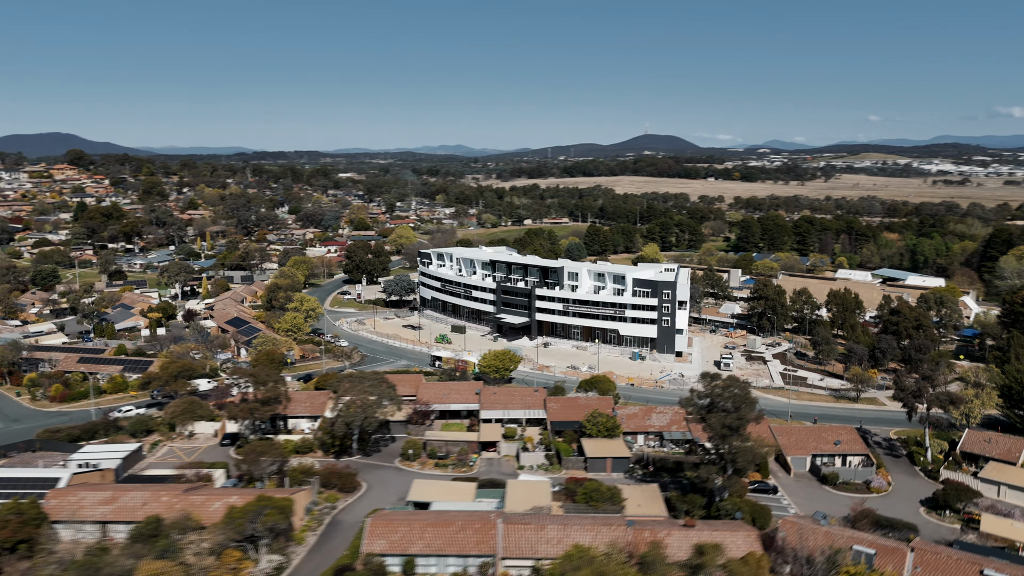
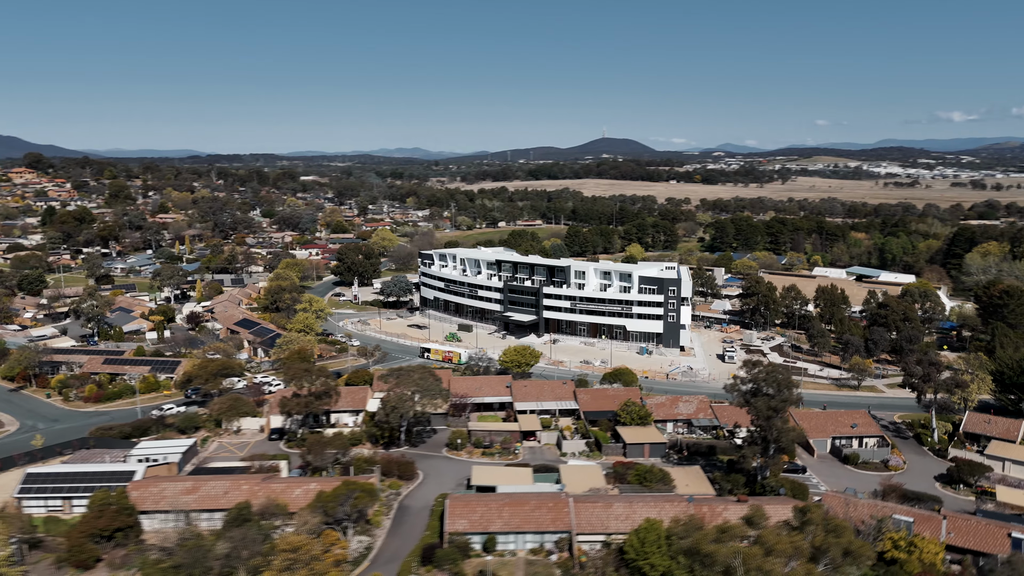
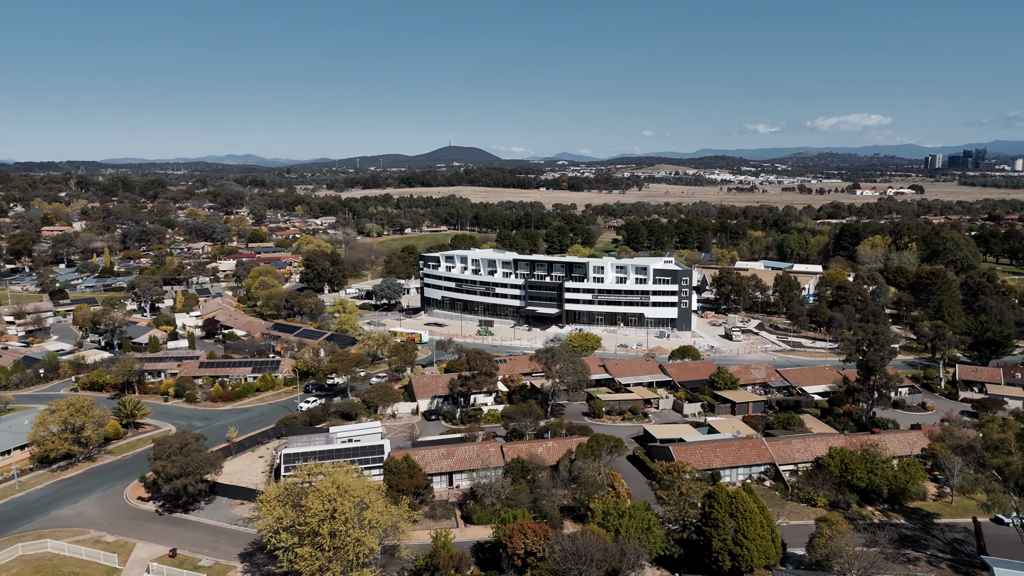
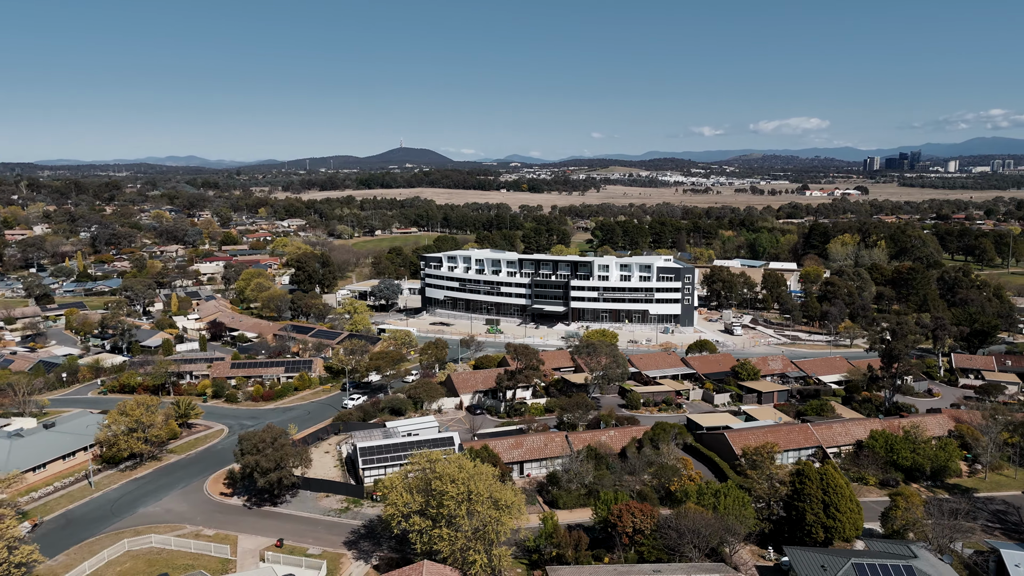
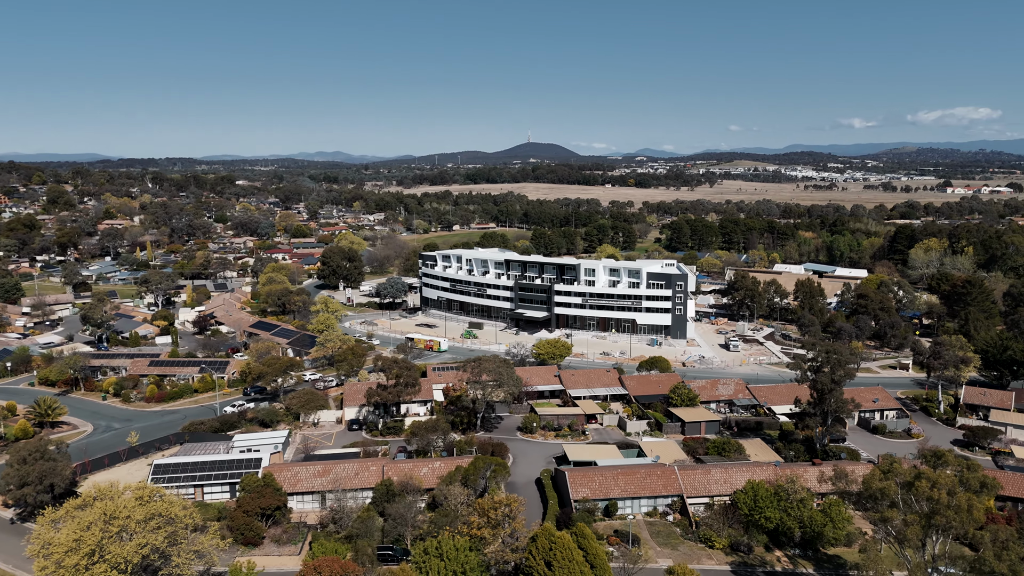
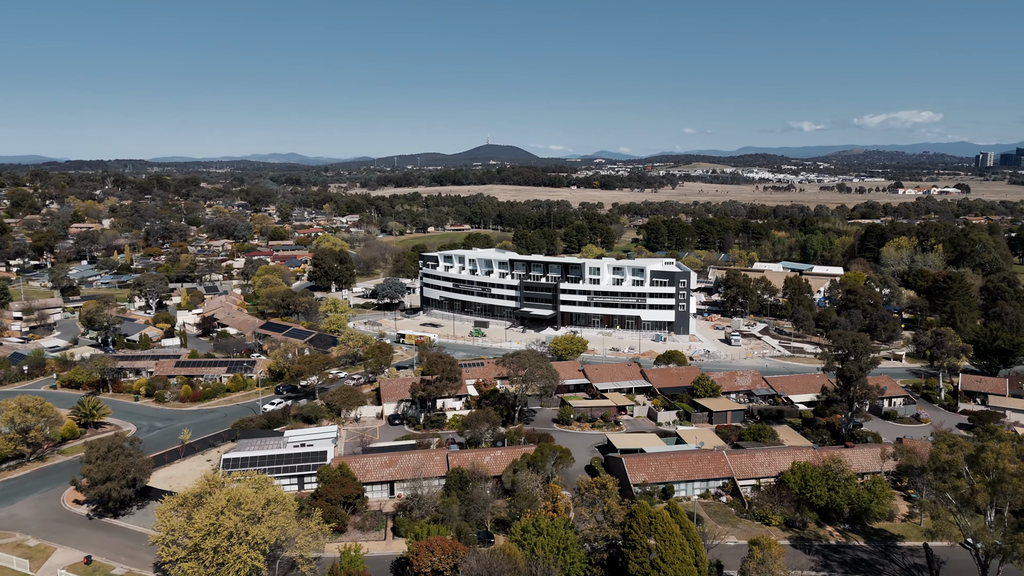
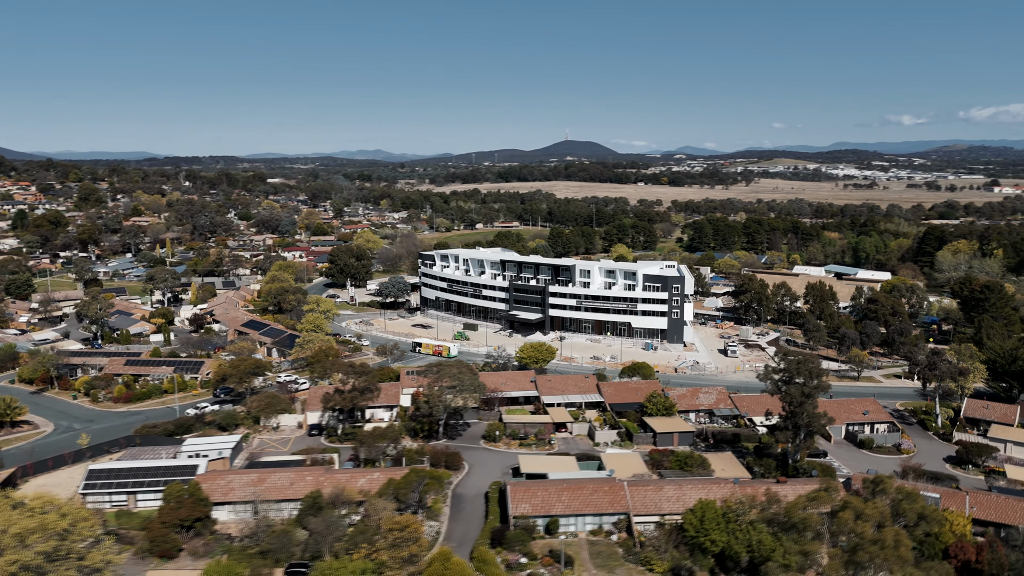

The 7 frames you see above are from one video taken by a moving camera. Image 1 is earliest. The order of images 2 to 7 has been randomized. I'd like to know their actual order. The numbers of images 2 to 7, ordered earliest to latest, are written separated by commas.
2, 7, 5, 6, 3, 4
